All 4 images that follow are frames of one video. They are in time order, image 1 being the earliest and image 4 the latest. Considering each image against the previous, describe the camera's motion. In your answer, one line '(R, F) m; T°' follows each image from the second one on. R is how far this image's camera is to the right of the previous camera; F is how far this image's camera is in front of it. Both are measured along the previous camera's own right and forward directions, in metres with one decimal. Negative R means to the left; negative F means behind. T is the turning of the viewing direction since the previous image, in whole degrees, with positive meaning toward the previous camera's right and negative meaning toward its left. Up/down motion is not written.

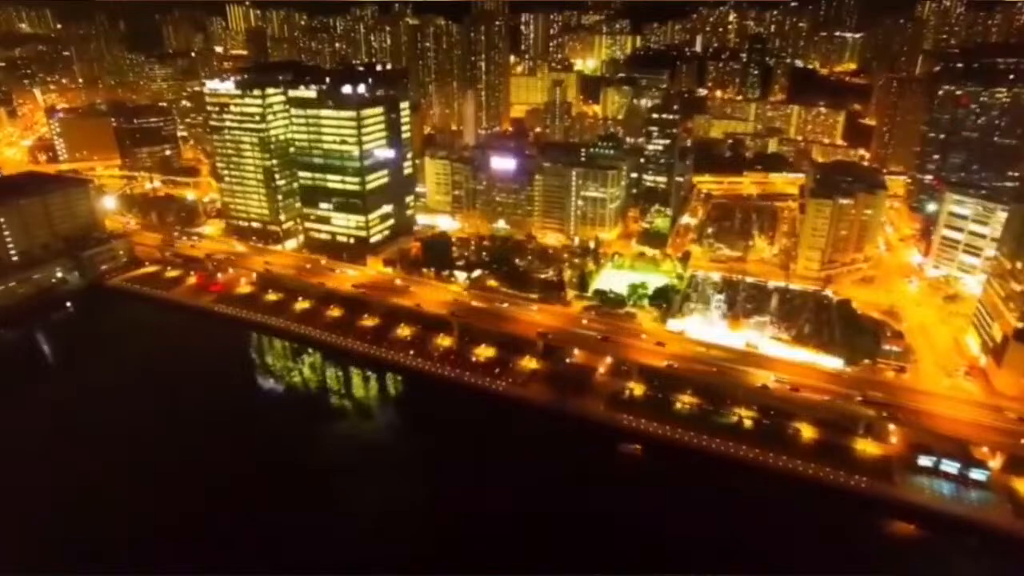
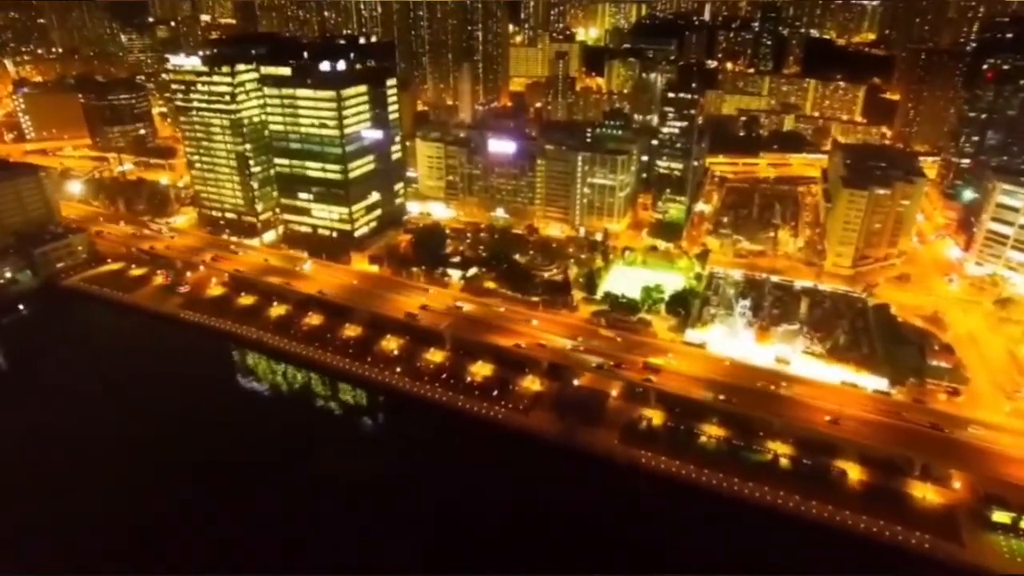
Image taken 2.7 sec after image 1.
(0.0, +1.7) m; 0°
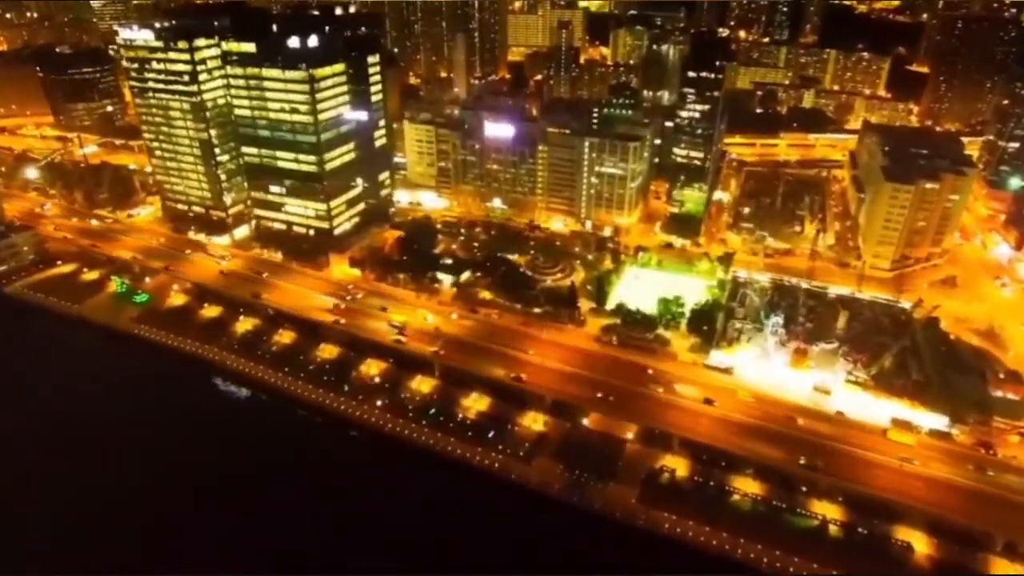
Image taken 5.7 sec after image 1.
(0.0, +1.8) m; 0°
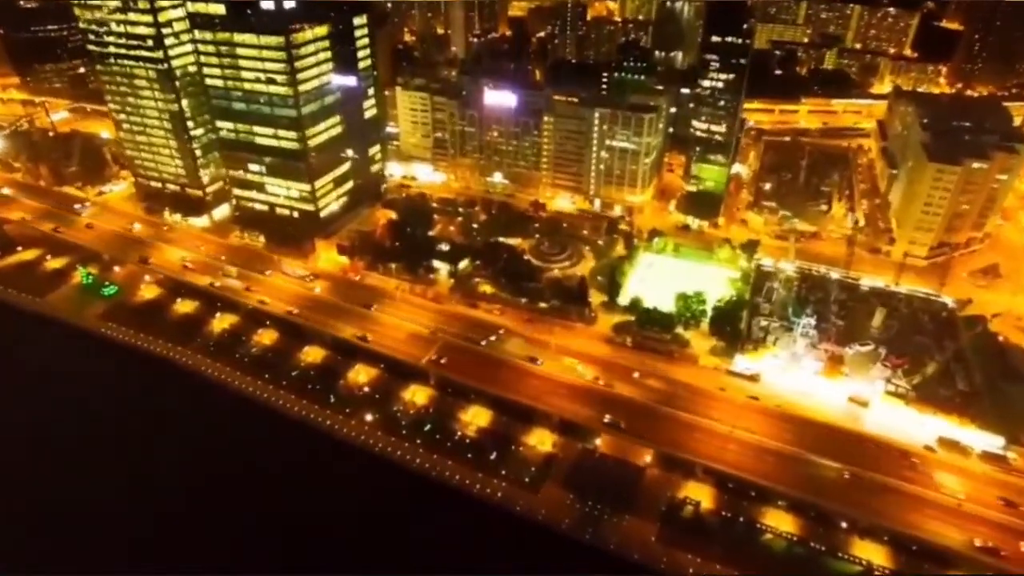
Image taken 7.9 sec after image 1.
(-0.1, +1.2) m; 0°
